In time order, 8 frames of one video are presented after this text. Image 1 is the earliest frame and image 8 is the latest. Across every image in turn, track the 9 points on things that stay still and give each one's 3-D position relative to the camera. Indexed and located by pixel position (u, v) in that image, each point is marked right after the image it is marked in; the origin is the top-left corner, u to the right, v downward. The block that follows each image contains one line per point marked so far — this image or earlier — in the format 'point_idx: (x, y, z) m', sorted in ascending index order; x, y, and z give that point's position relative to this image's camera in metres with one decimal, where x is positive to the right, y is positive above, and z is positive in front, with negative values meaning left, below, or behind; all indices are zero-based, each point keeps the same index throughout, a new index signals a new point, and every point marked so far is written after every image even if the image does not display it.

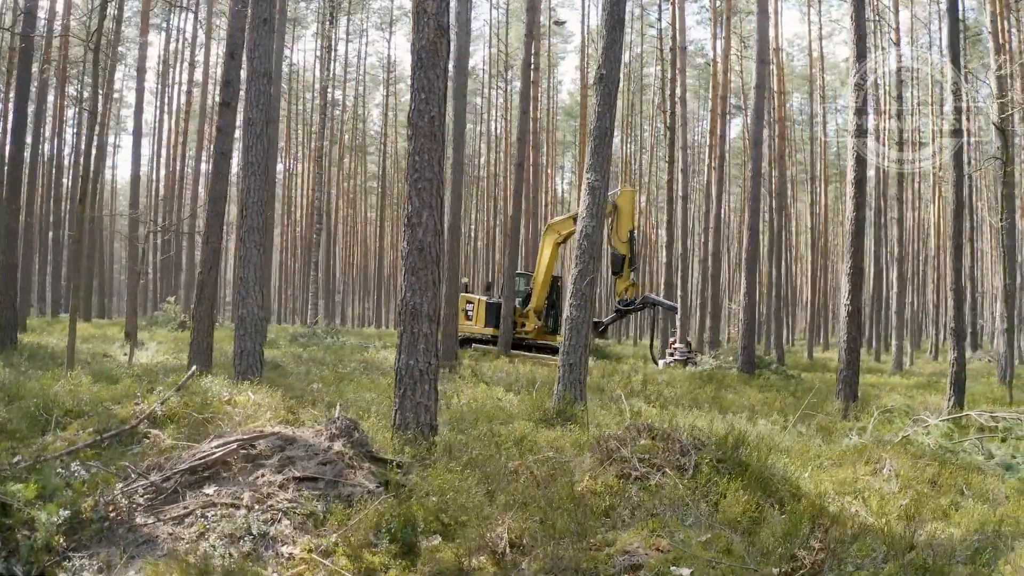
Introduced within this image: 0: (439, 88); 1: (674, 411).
0: (-0.6, +1.7, +5.8) m
1: (+2.5, -1.9, +10.2) m
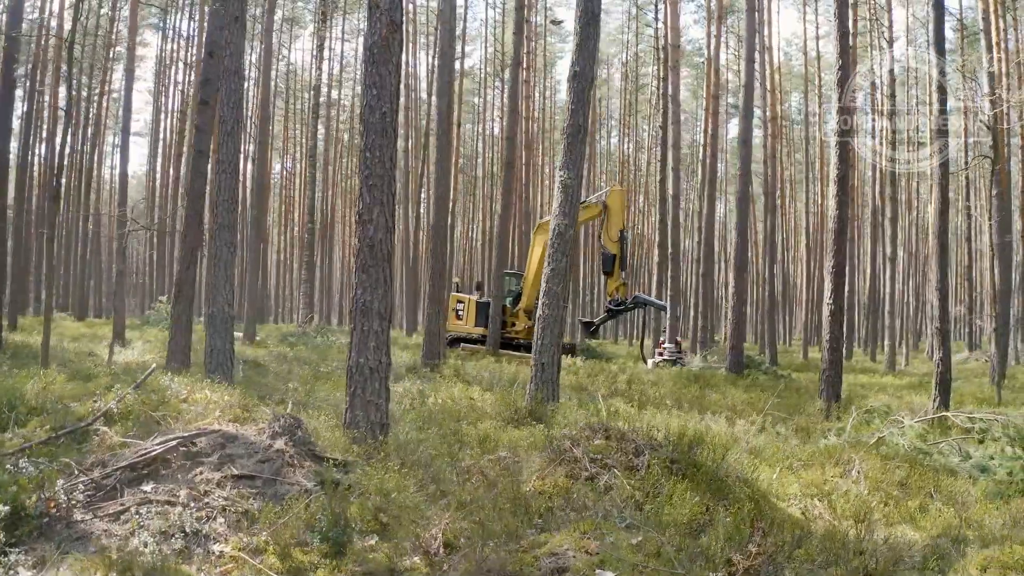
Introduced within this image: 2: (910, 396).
0: (-1.0, +1.7, +5.8) m
1: (+2.1, -1.9, +10.1) m
2: (+7.2, -1.9, +12.3) m
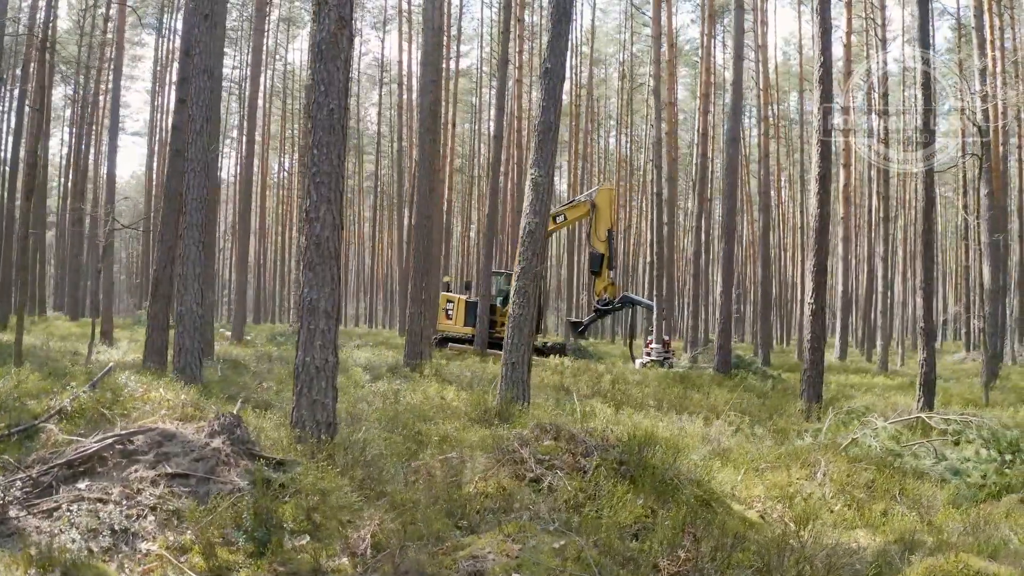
0: (-1.5, +1.8, +5.7) m
1: (+1.7, -1.9, +10.0) m
2: (+6.8, -1.9, +12.1) m
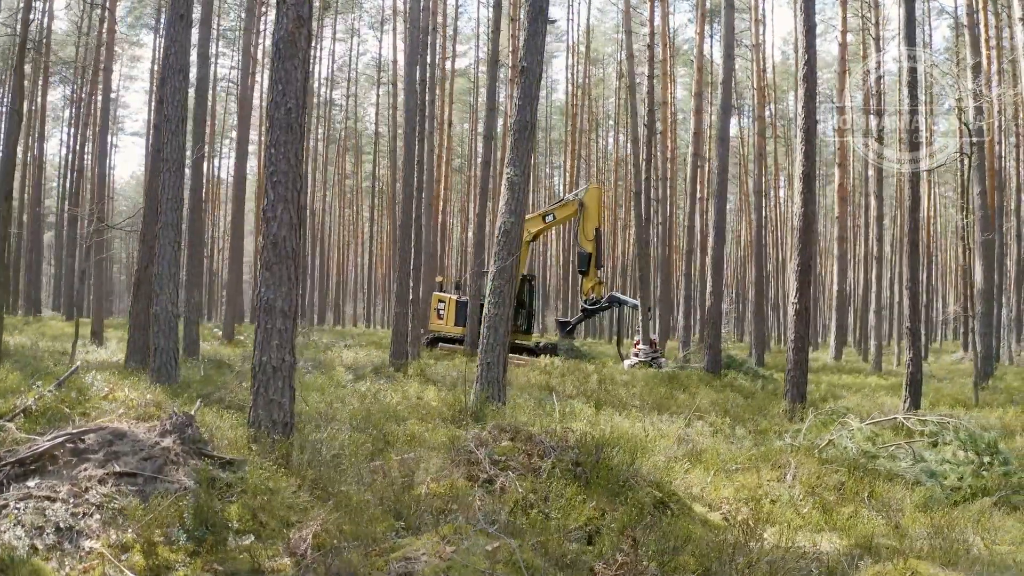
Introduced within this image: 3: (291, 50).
0: (-1.8, +1.8, +5.7) m
1: (+1.4, -1.9, +10.0) m
2: (+6.5, -1.9, +12.0) m
3: (-1.9, +2.0, +5.7) m
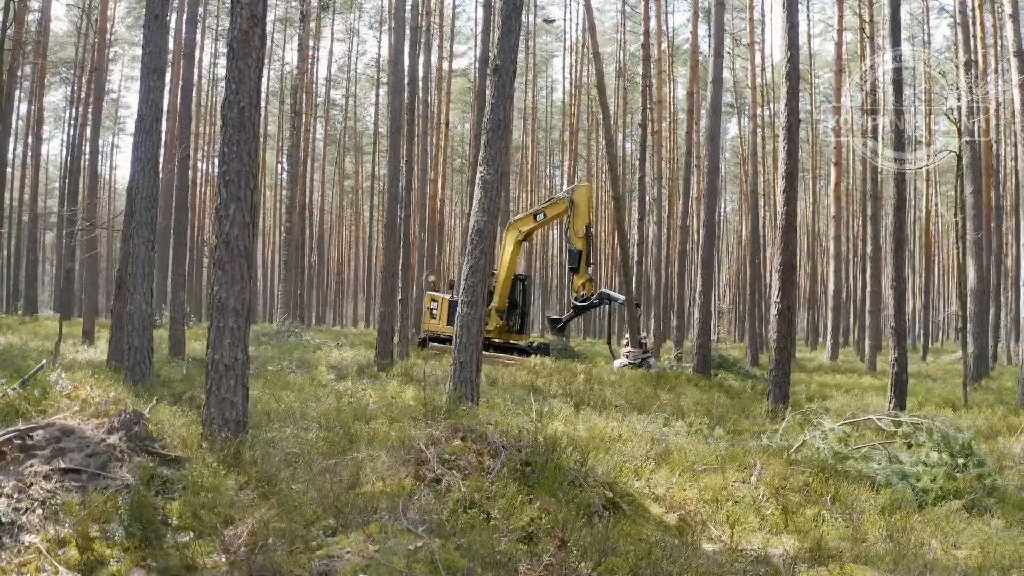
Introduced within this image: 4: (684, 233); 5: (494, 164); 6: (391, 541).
0: (-2.2, +1.8, +5.7) m
1: (+1.1, -1.8, +9.9) m
2: (+6.3, -1.9, +11.8) m
3: (-2.3, +2.0, +5.7) m
4: (+4.6, +1.5, +18.3) m
5: (-0.2, +1.6, +8.8) m
6: (-0.7, -1.5, +3.9) m
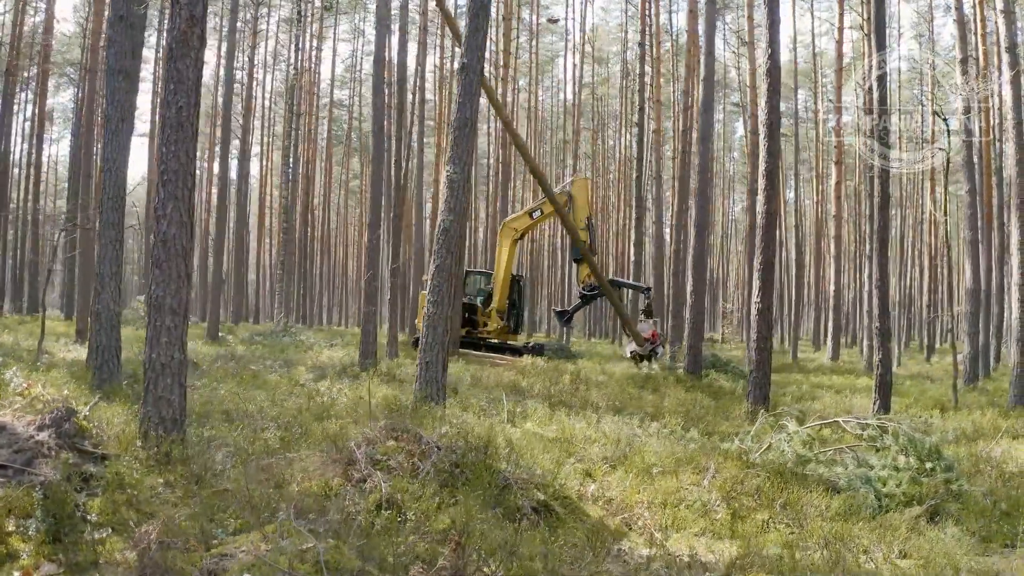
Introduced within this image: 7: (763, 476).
0: (-2.7, +1.8, +5.8) m
1: (+0.7, -1.8, +9.8) m
2: (+5.9, -1.9, +11.6) m
3: (-2.8, +2.0, +5.7) m
4: (+4.5, +1.5, +18.1) m
5: (-0.7, +1.6, +8.8) m
6: (-1.3, -1.4, +3.9) m
7: (+2.5, -1.9, +6.8) m
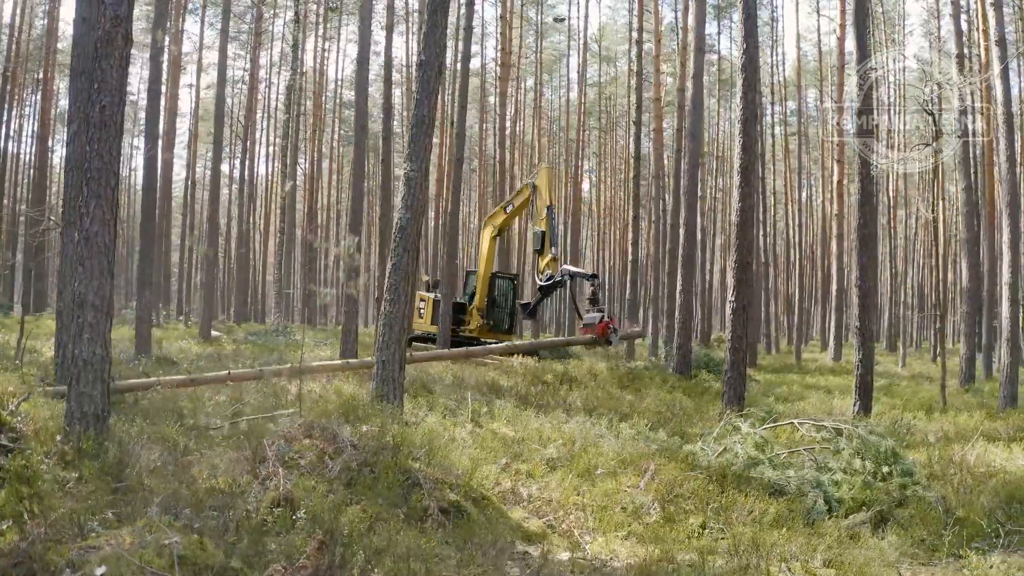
0: (-3.4, +1.8, +5.8) m
1: (+0.2, -1.8, +9.7) m
2: (+5.5, -1.9, +11.3) m
3: (-3.5, +2.0, +5.8) m
4: (+4.3, +1.5, +17.8) m
5: (-1.2, +1.6, +8.7) m
6: (-2.0, -1.4, +3.9) m
7: (+1.9, -1.9, +6.6) m
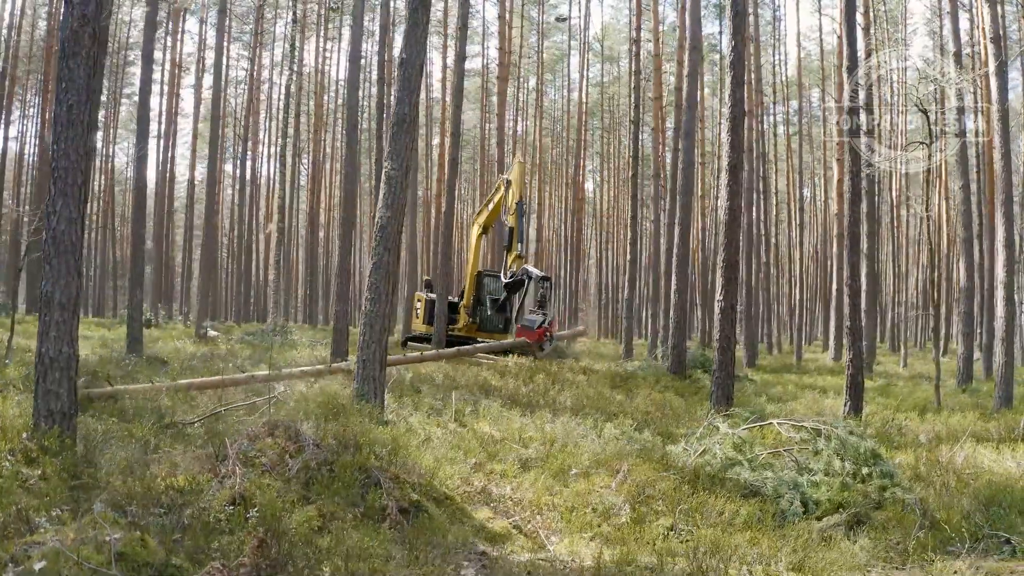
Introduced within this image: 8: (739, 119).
0: (-3.7, +1.8, +5.8) m
1: (0.0, -1.8, +9.7) m
2: (+5.3, -1.9, +11.1) m
3: (-3.7, +2.1, +5.8) m
4: (+4.2, +1.5, +17.7) m
5: (-1.4, +1.6, +8.7) m
6: (-2.4, -1.4, +3.9) m
7: (+1.6, -1.8, +6.5) m
8: (+3.4, +2.5, +10.1) m
